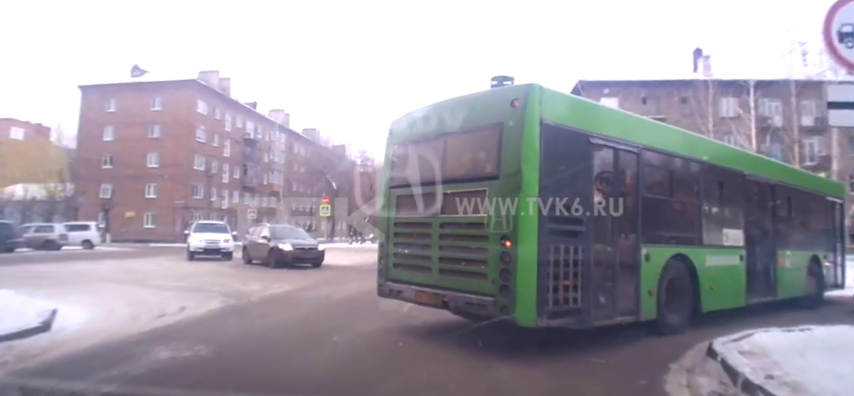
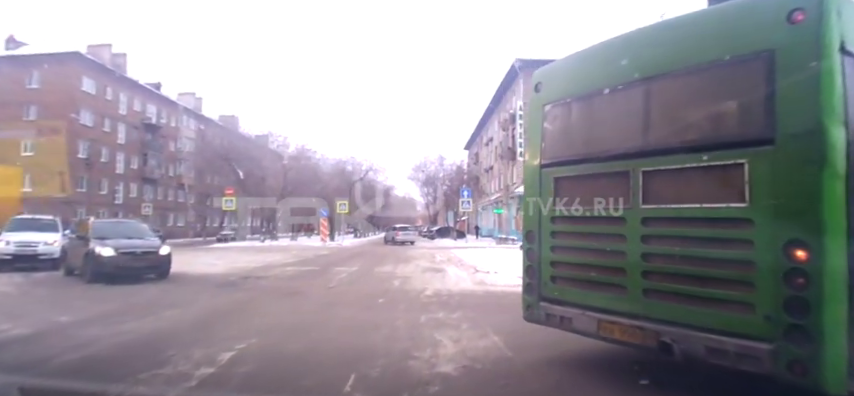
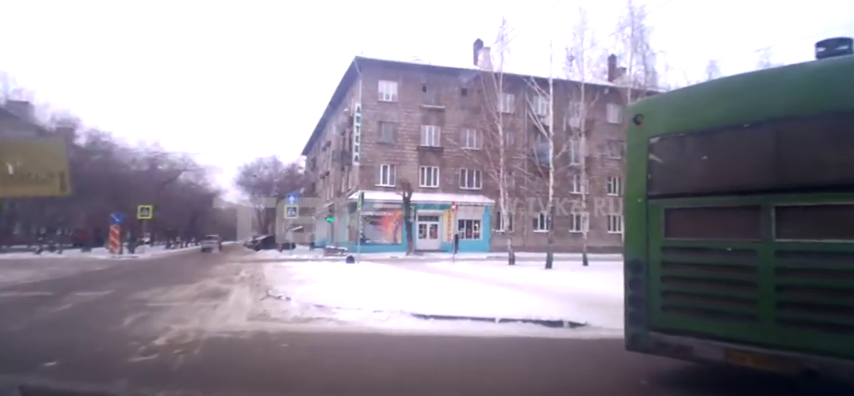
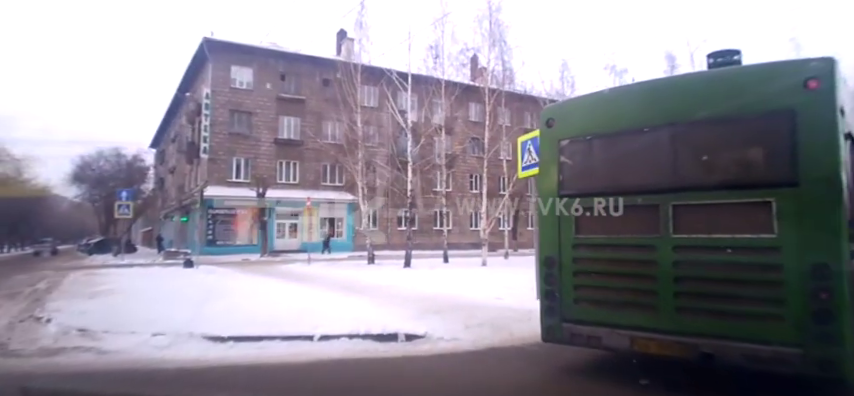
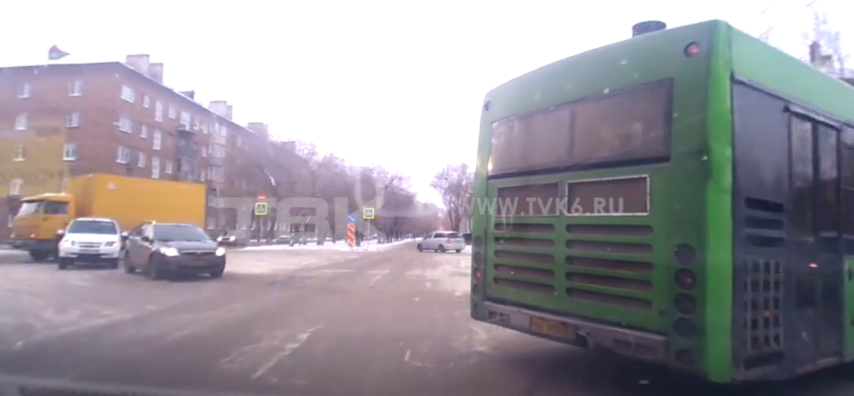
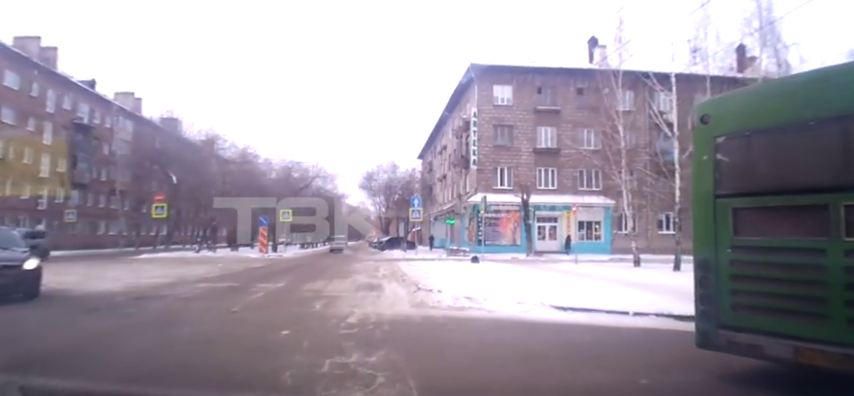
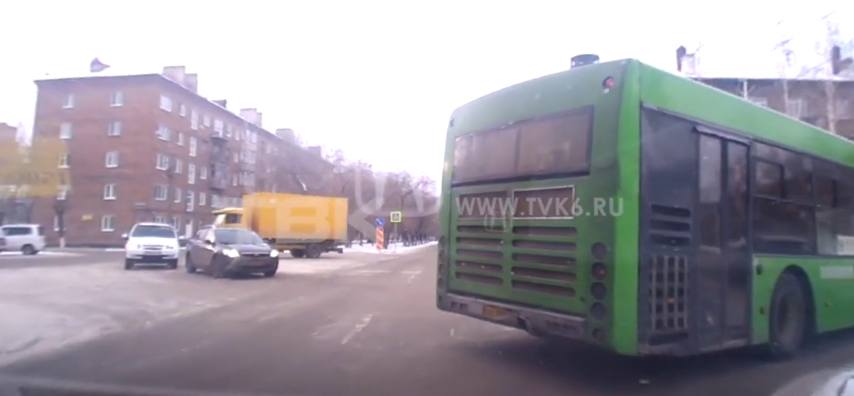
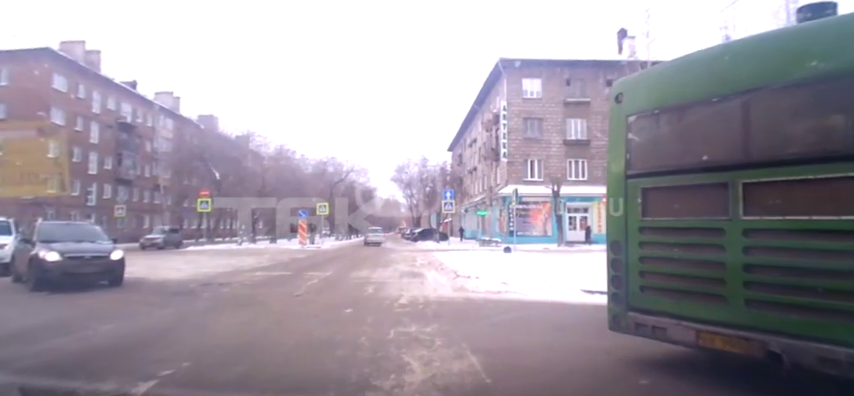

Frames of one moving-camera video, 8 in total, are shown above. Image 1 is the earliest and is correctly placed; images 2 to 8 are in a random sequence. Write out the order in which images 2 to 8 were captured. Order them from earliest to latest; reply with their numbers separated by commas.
7, 5, 2, 8, 6, 3, 4
